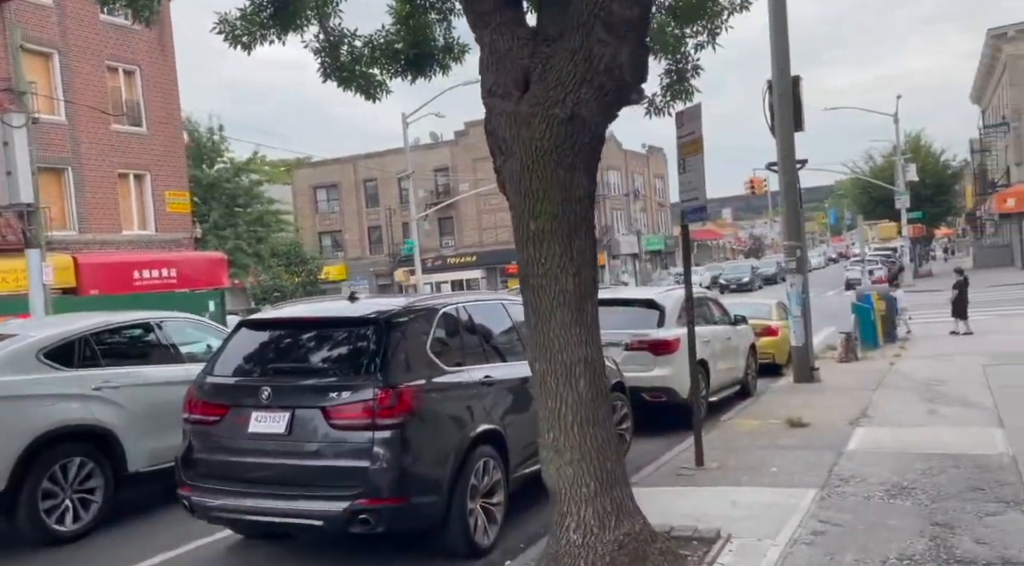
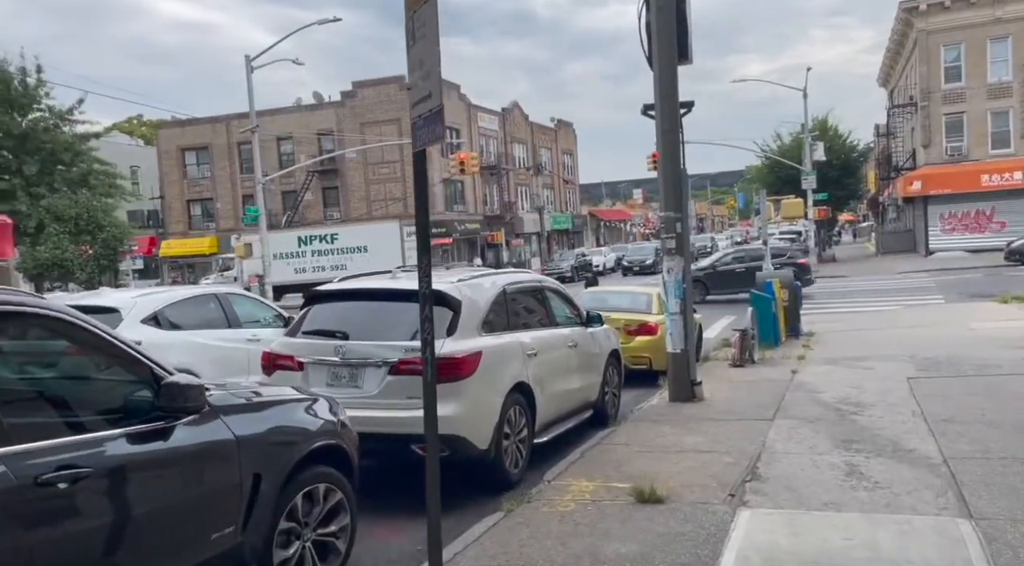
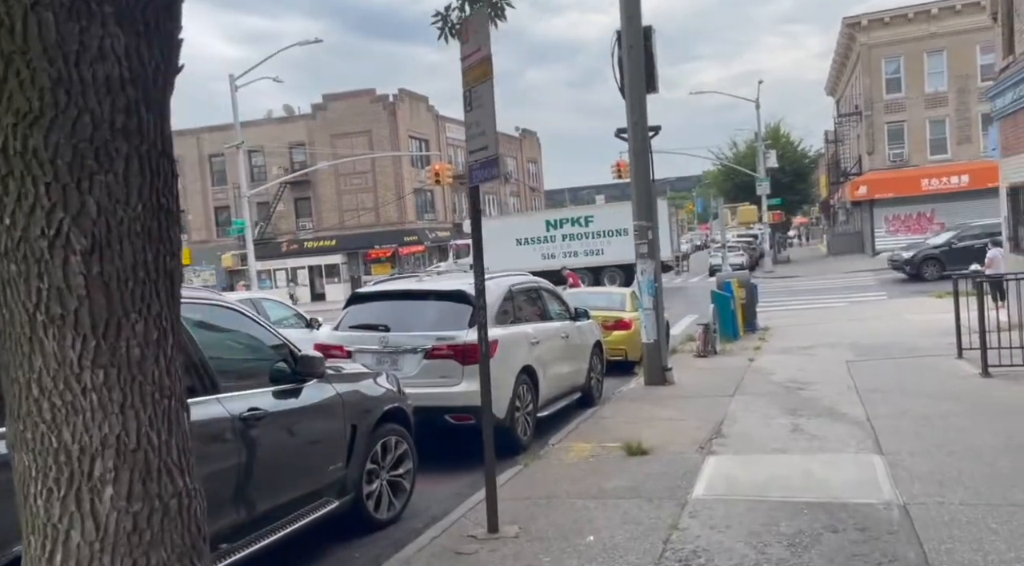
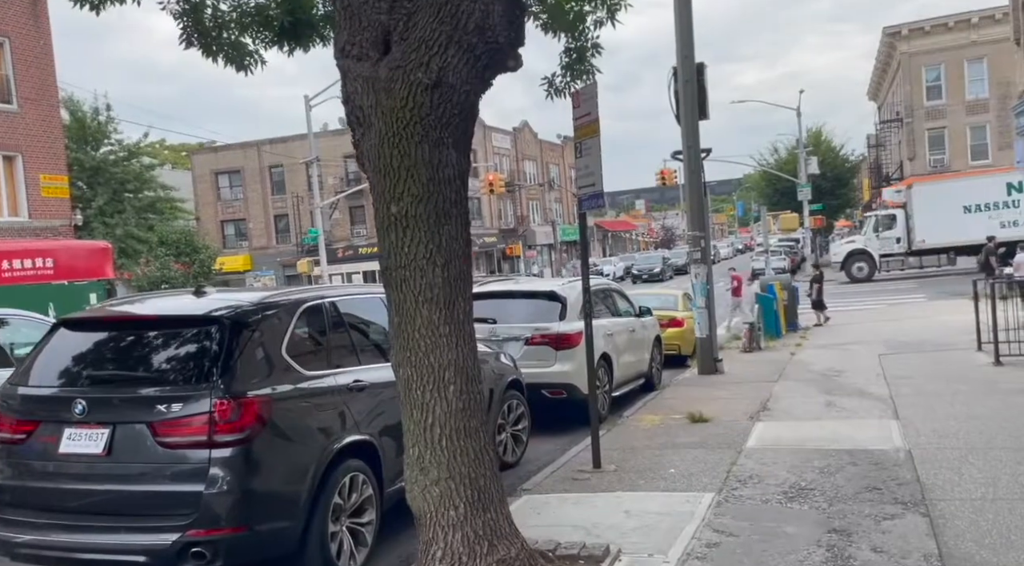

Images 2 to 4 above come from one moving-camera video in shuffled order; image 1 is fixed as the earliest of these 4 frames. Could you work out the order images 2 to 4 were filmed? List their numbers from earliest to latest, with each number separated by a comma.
4, 3, 2
